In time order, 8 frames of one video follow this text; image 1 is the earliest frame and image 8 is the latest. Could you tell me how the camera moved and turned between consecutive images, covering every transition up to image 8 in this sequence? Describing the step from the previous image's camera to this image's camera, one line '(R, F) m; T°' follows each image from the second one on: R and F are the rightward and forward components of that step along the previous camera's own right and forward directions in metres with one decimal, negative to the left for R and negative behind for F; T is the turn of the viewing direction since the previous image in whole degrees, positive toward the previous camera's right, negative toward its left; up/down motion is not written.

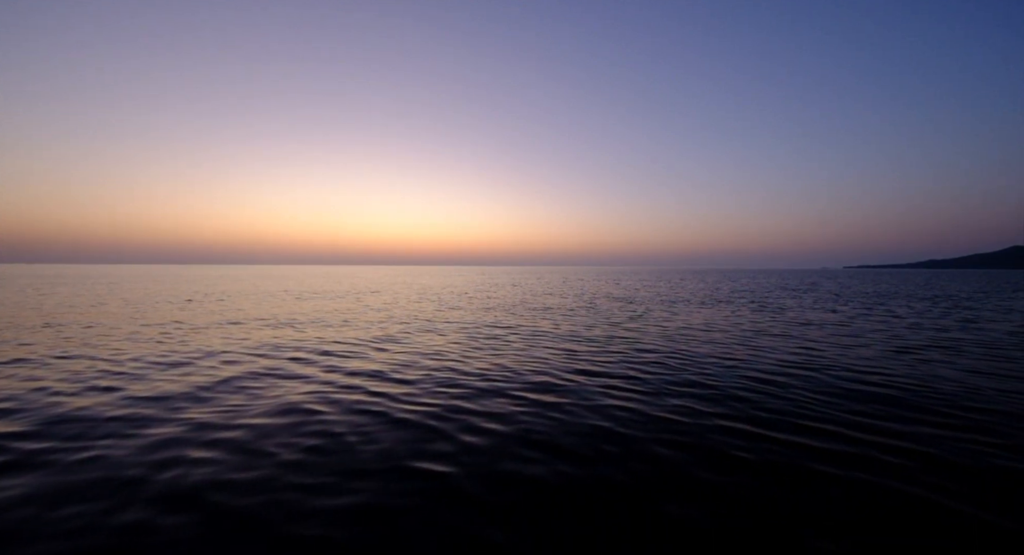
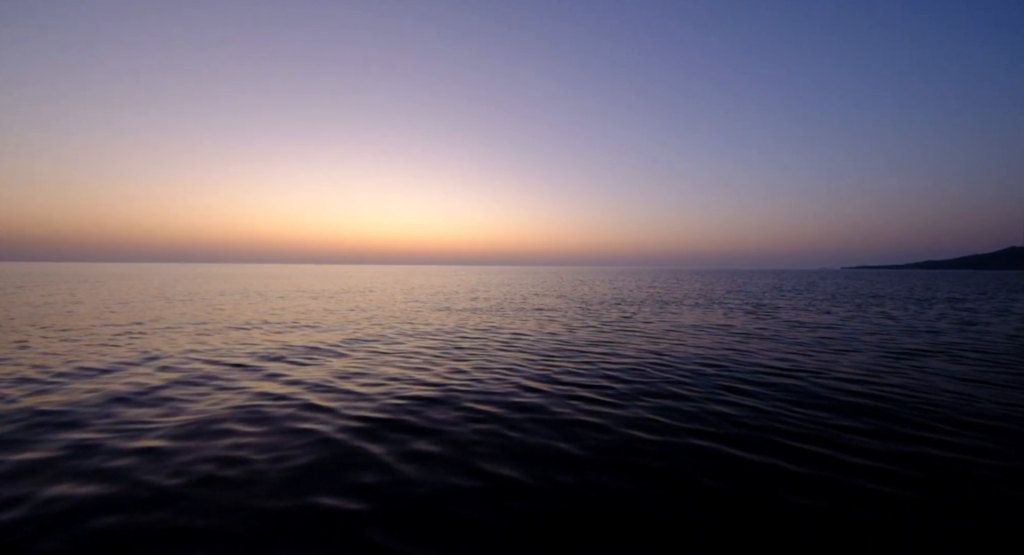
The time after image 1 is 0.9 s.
(+0.9, +0.9) m; 0°
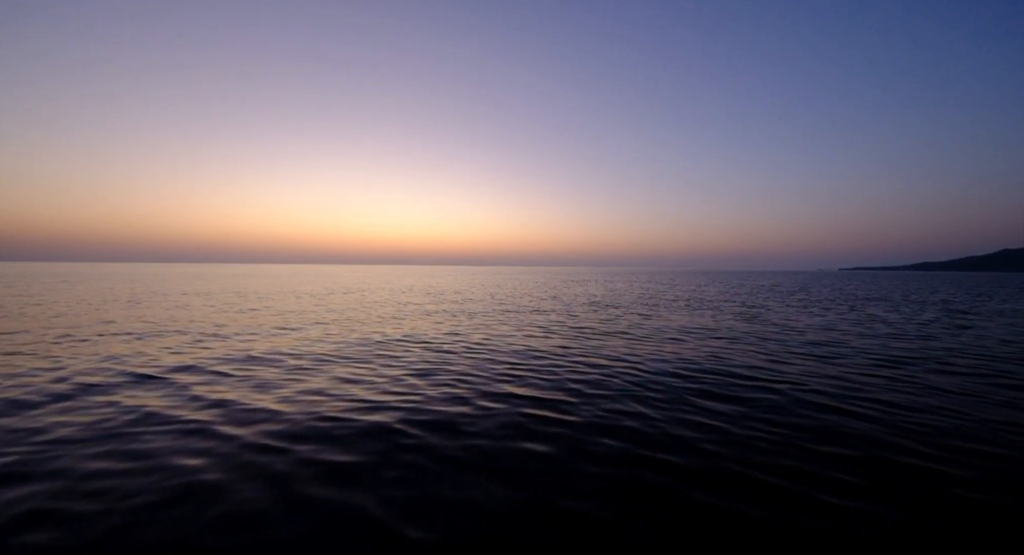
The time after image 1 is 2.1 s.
(+1.3, +1.2) m; 0°
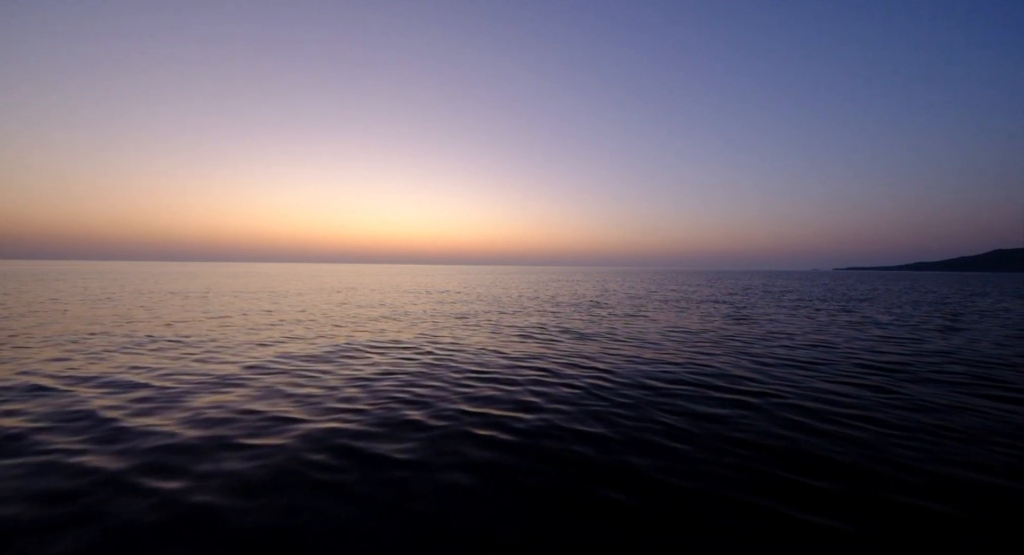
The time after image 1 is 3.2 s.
(+1.1, +1.1) m; 0°
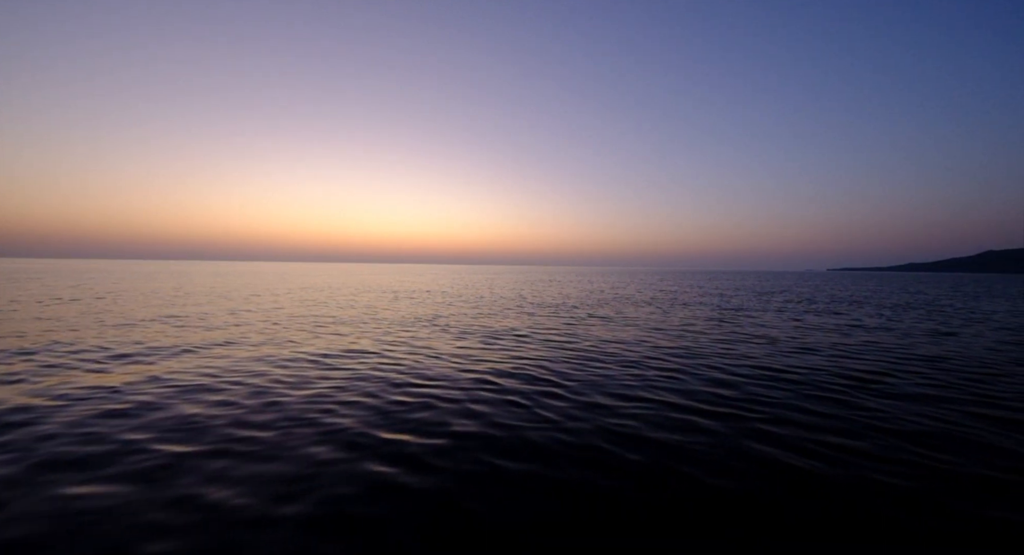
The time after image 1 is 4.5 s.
(+1.3, +1.3) m; +1°
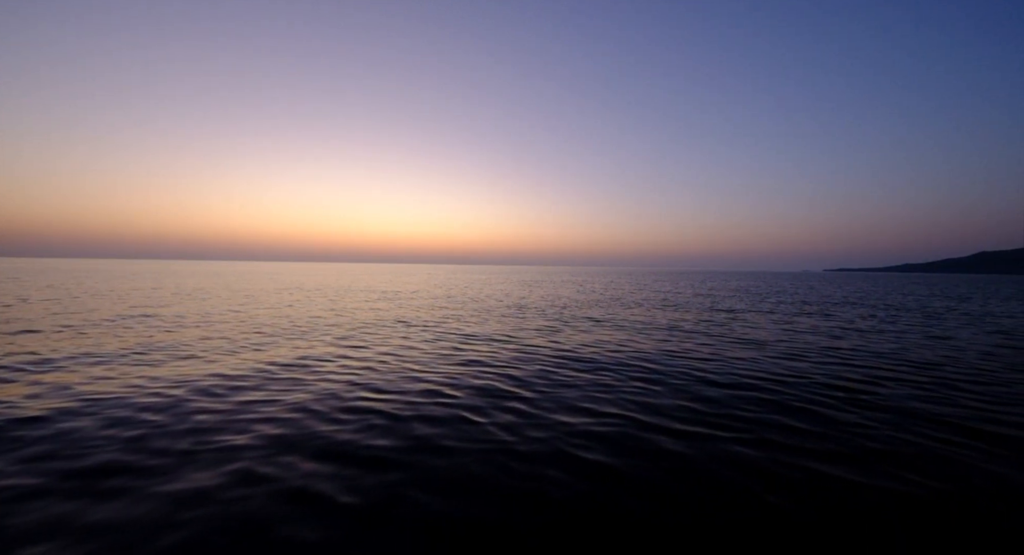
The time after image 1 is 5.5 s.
(+0.8, +0.8) m; 0°
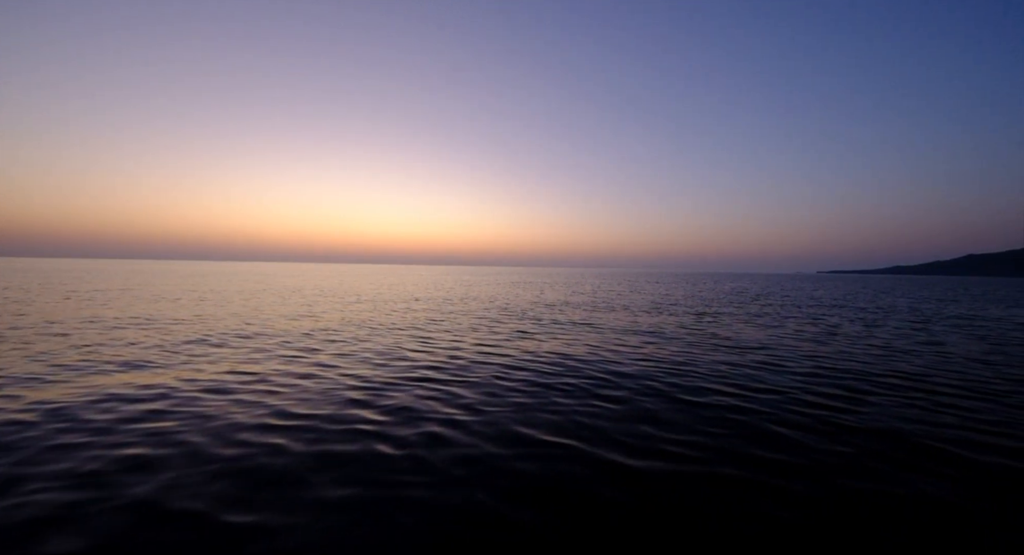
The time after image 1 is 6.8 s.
(+1.2, +1.2) m; +1°
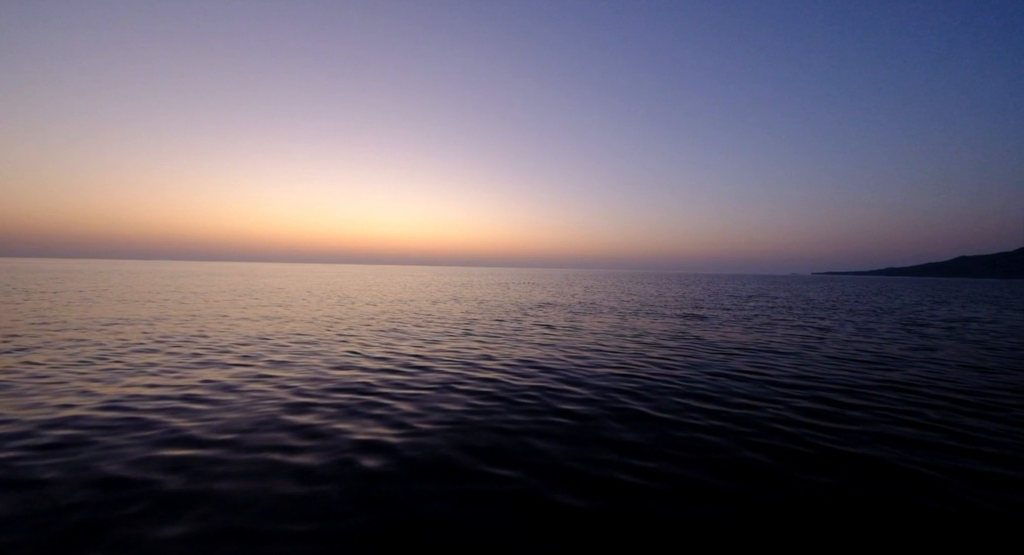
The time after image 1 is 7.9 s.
(+1.0, +1.0) m; 0°
